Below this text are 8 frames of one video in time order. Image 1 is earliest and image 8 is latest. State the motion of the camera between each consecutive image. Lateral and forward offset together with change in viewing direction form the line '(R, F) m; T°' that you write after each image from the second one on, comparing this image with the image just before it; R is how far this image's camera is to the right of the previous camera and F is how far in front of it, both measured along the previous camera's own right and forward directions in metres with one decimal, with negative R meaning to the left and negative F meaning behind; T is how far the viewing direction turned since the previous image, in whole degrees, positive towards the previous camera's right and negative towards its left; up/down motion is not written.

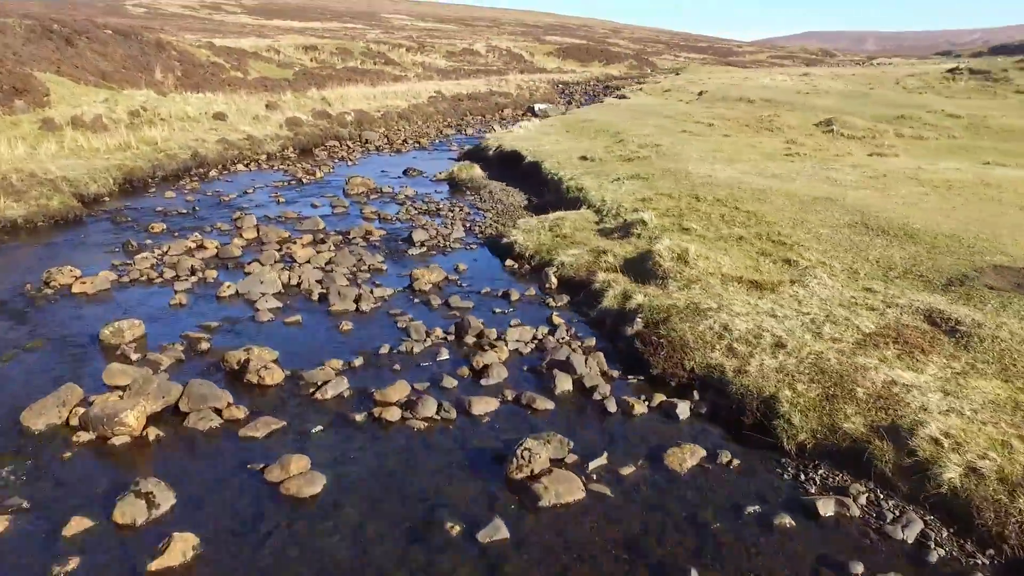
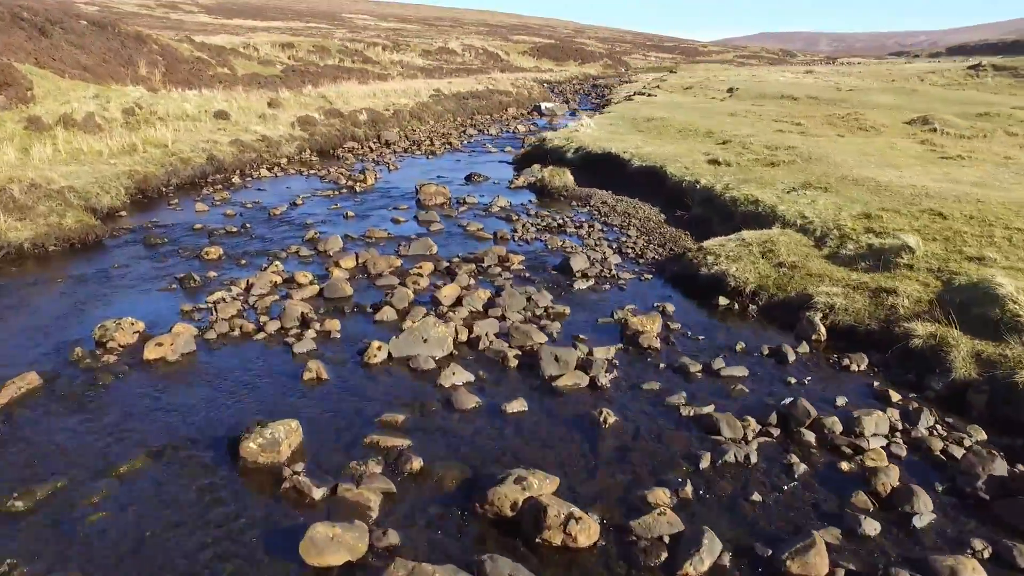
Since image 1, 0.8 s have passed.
(-5.1, +5.1) m; +3°
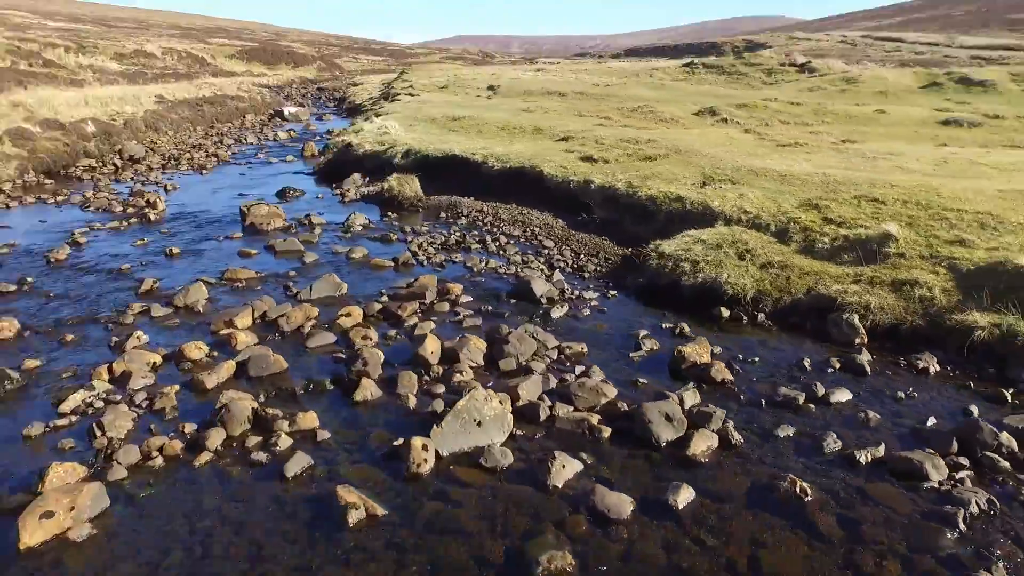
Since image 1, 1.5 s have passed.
(-4.0, +3.9) m; +21°
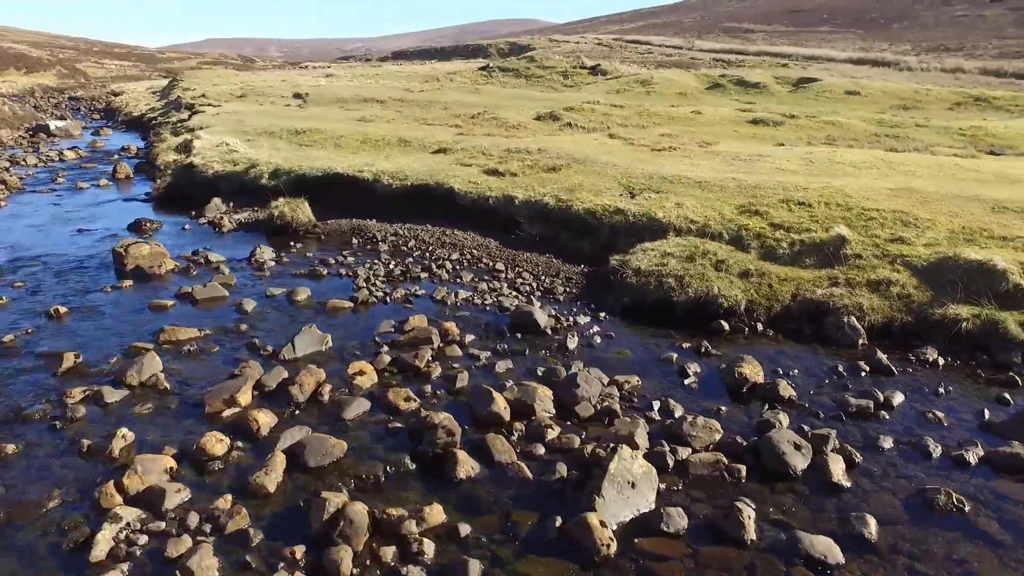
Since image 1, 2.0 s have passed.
(-3.7, +1.5) m; +16°
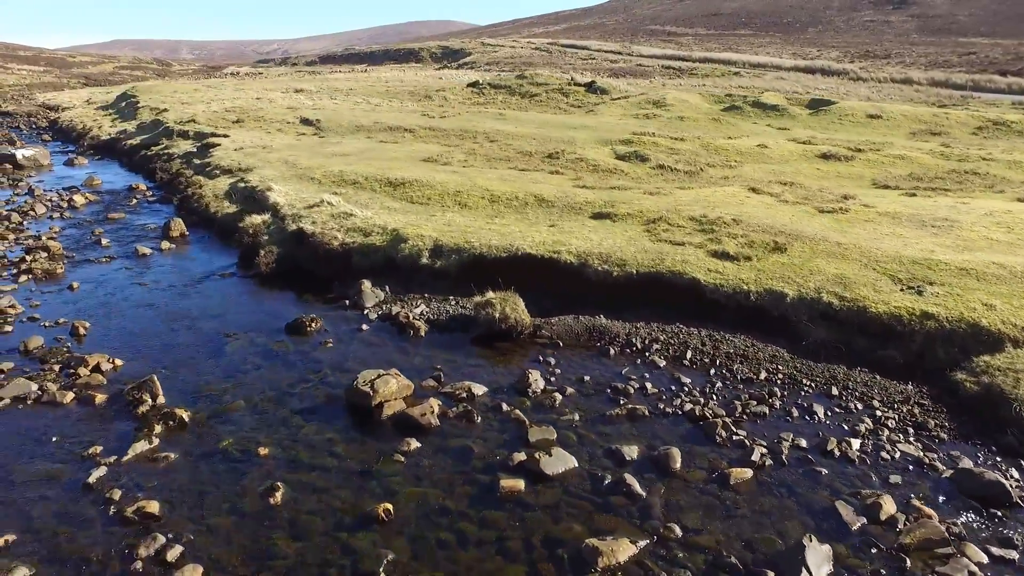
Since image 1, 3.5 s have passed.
(-7.7, +3.1) m; +6°
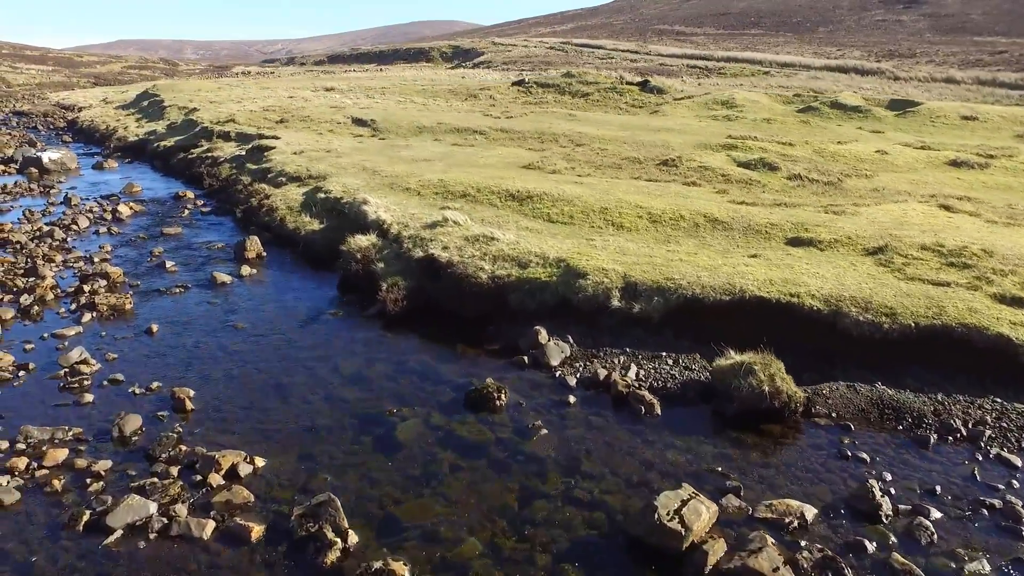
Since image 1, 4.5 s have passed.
(-4.4, +4.4) m; 0°
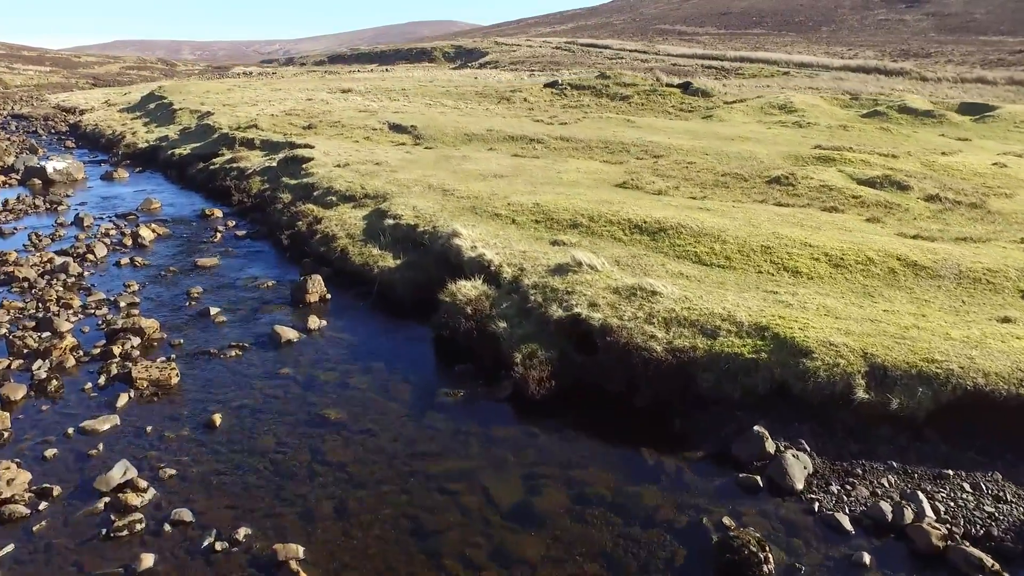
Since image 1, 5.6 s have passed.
(-3.1, +4.2) m; 0°
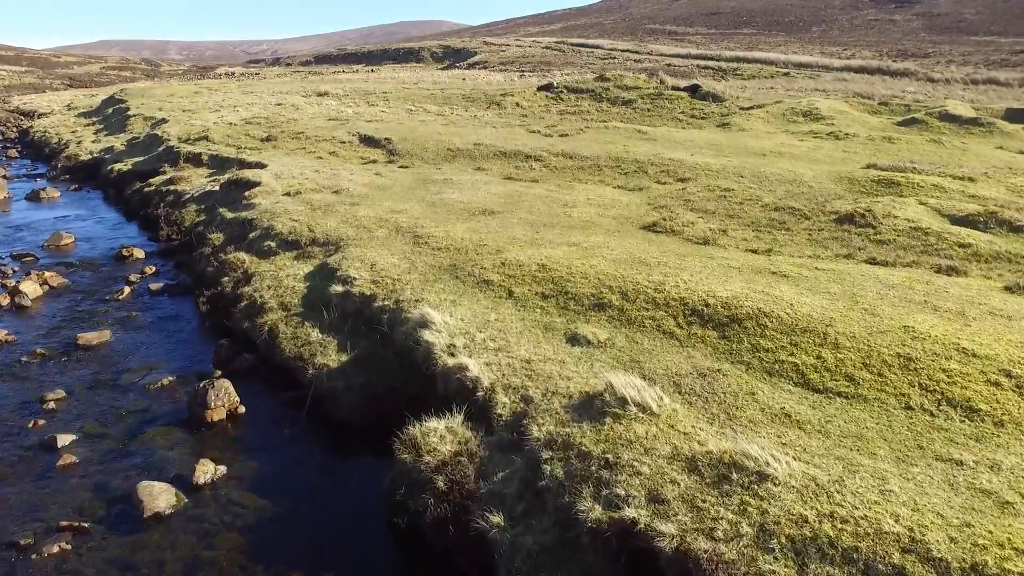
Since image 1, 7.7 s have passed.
(-0.1, +6.0) m; +1°
